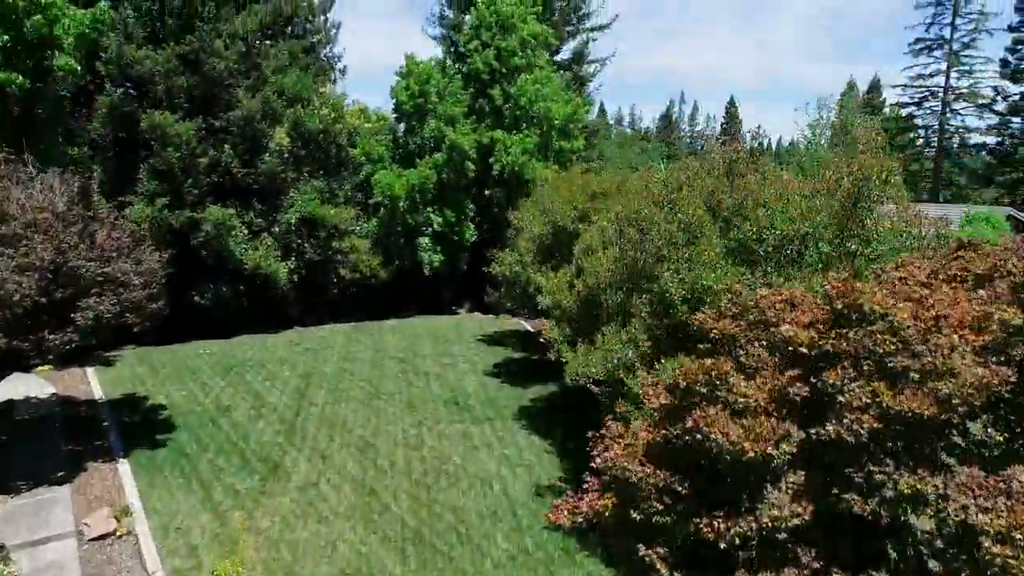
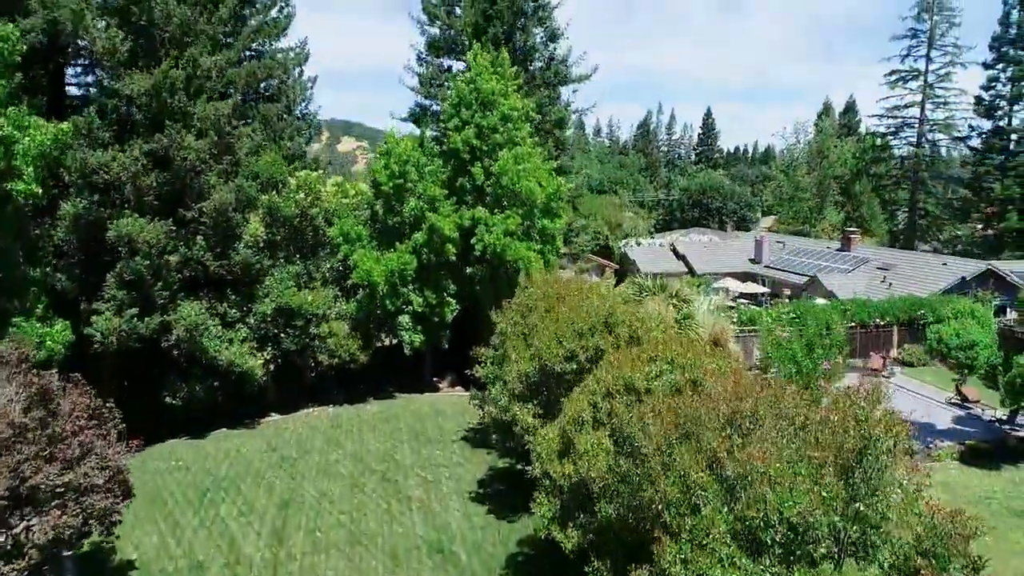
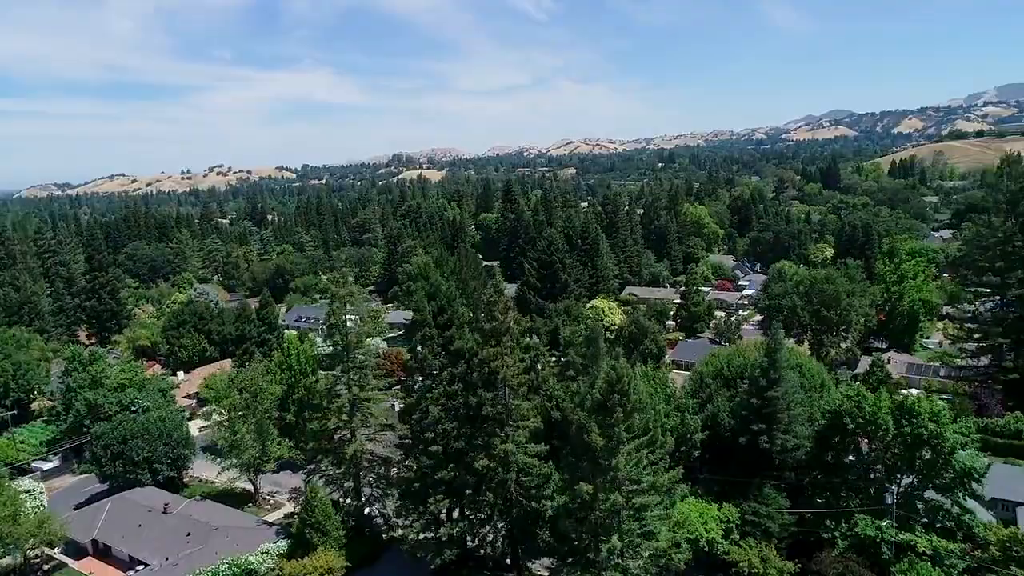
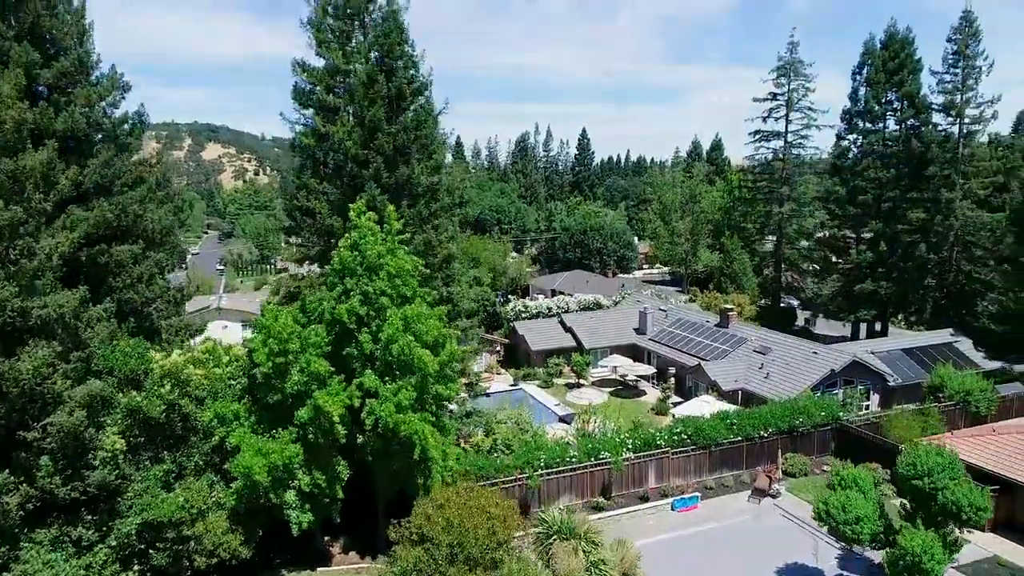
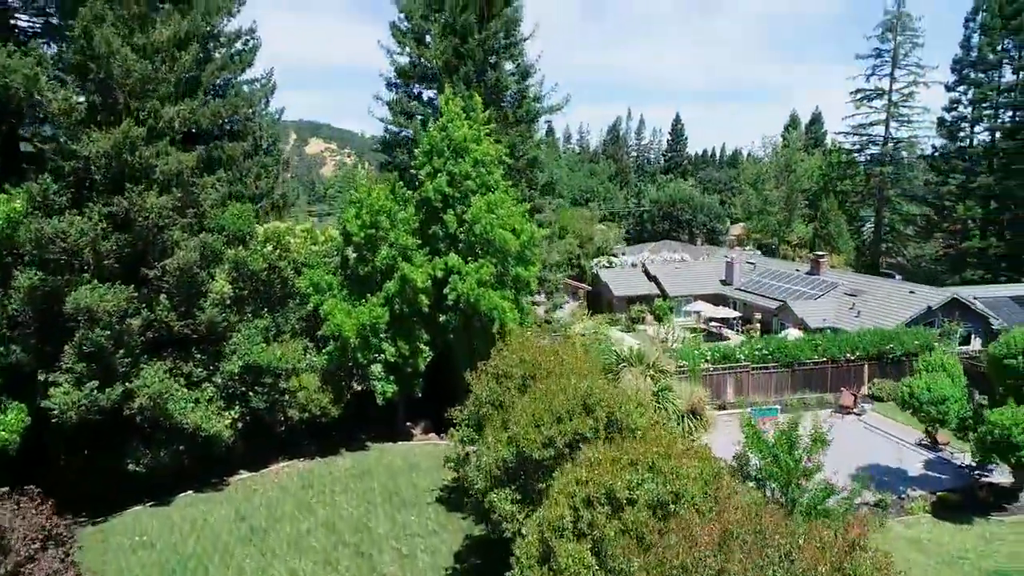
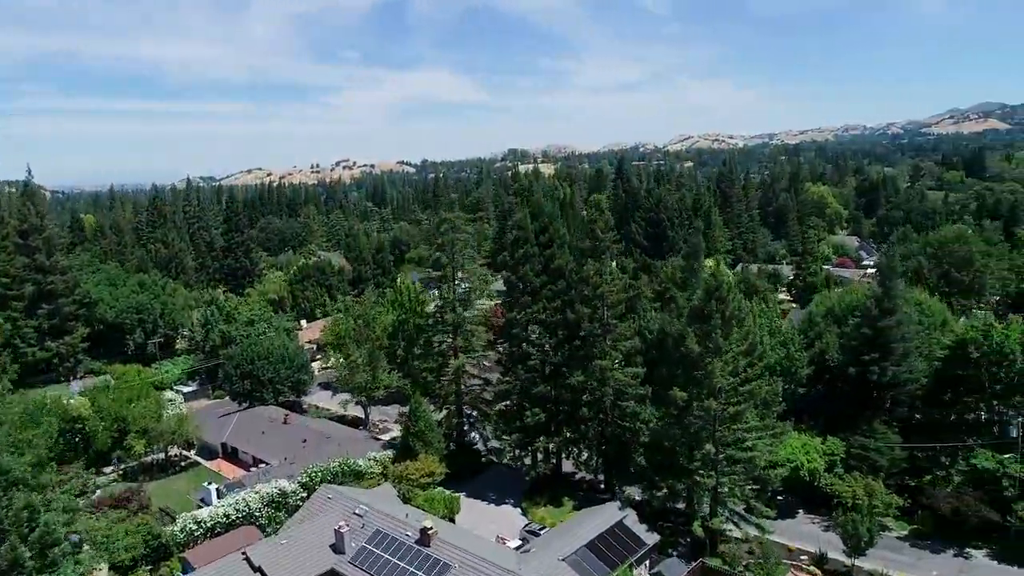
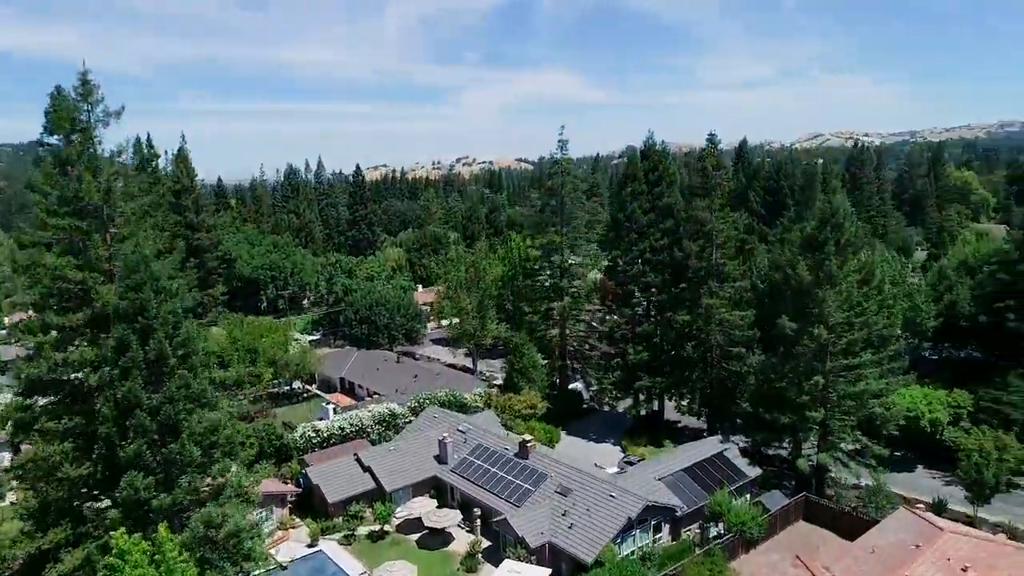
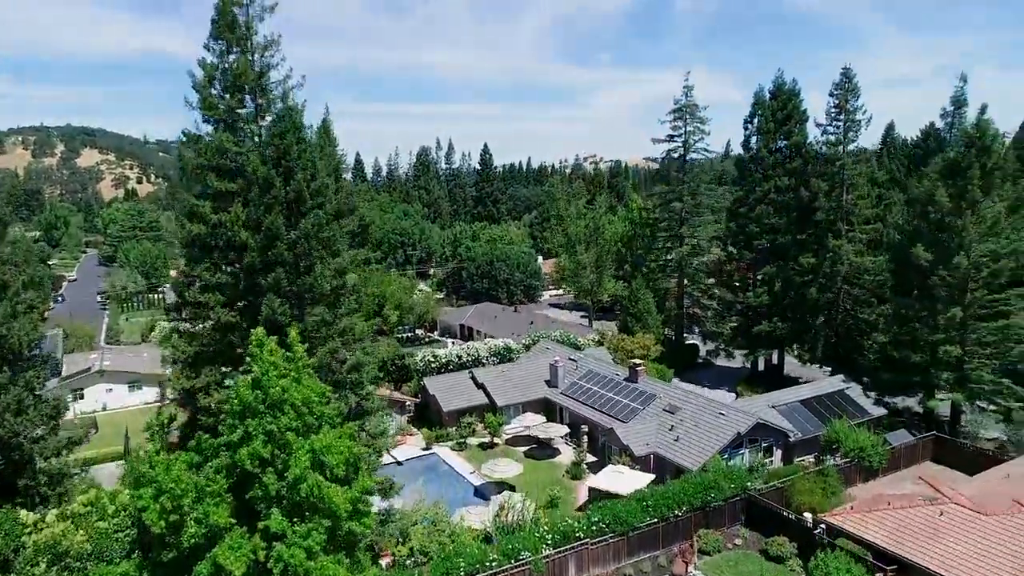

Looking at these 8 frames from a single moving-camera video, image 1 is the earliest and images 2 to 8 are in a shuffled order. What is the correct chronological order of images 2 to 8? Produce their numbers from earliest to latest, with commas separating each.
2, 5, 4, 8, 7, 6, 3
